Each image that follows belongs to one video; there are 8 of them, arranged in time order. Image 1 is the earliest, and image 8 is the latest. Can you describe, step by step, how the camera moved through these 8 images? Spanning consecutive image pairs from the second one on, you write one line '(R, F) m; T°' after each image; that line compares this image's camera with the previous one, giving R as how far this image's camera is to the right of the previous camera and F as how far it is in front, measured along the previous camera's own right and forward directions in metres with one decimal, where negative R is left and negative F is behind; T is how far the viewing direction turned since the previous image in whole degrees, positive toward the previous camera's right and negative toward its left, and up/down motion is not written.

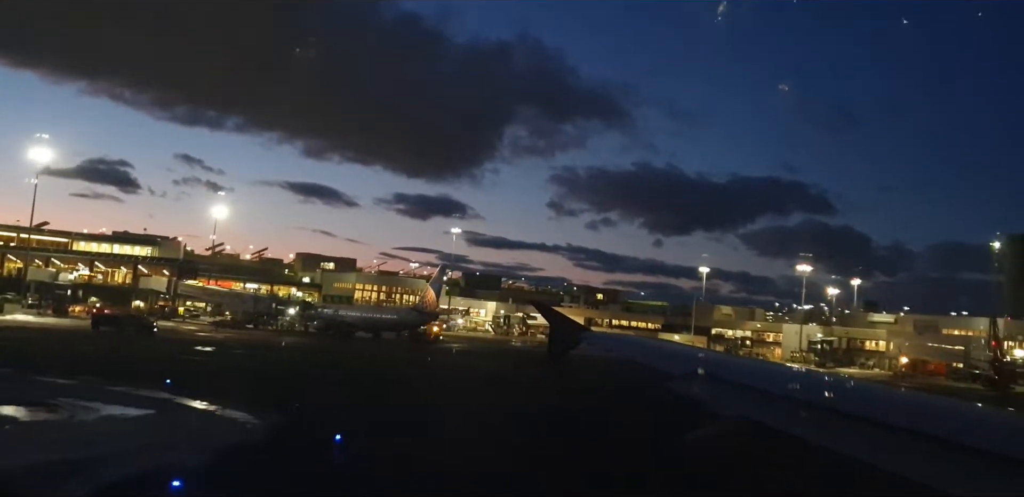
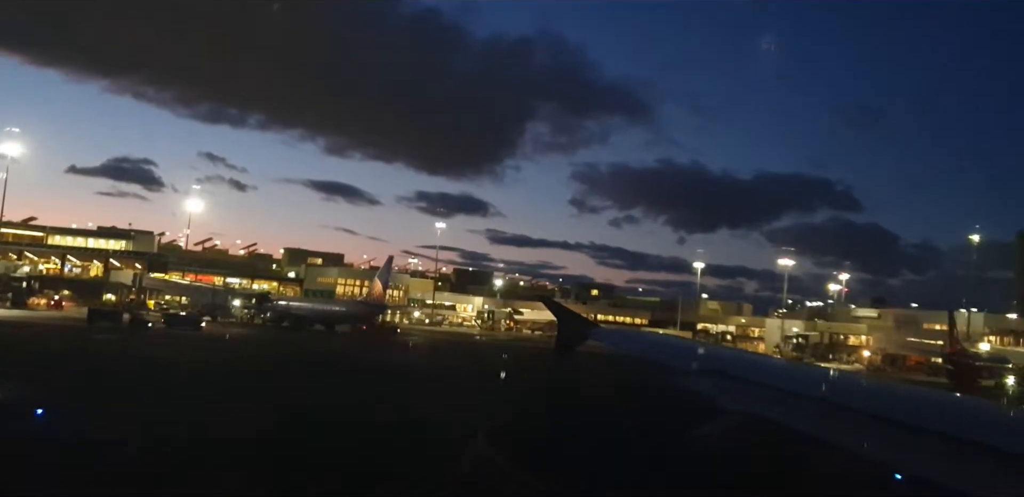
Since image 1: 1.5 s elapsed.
(+1.4, +0.1) m; -1°
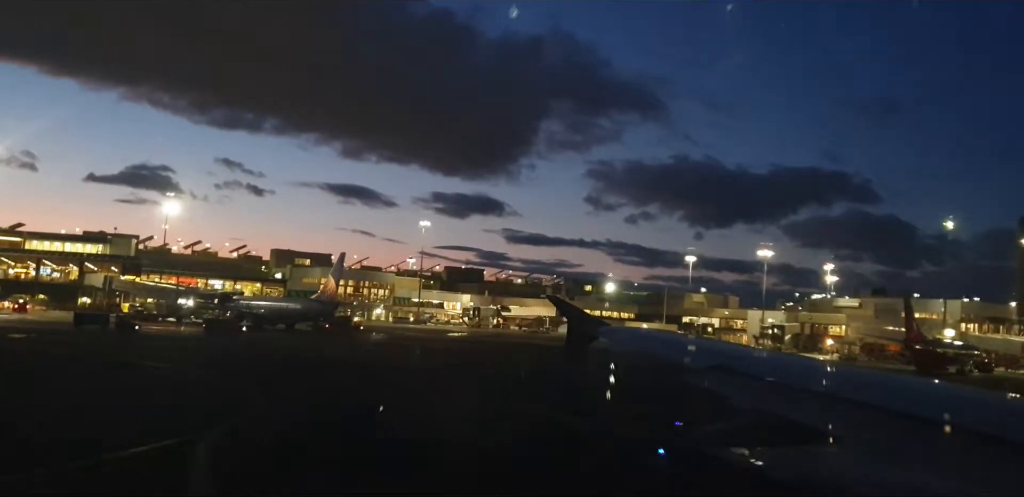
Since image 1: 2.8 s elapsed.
(+1.2, 0.0) m; -1°
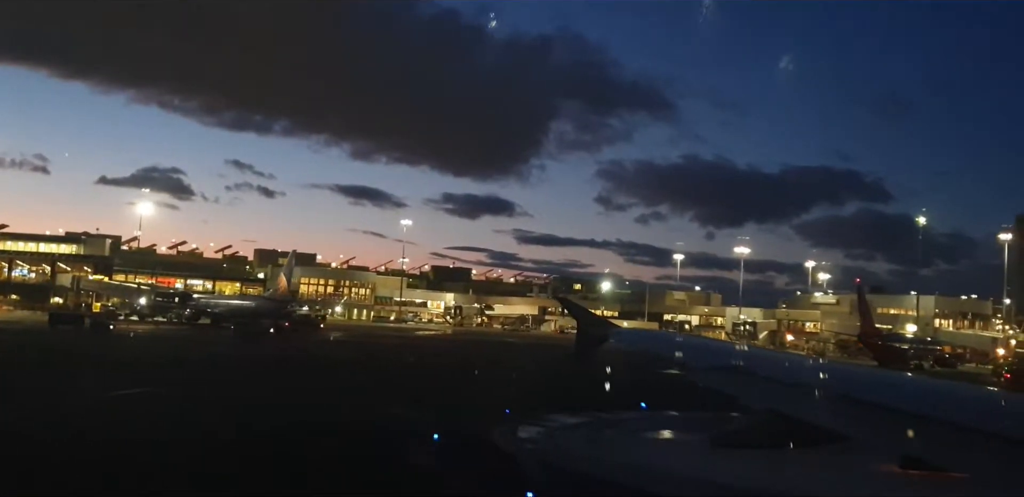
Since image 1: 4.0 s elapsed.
(+1.1, 0.0) m; -1°
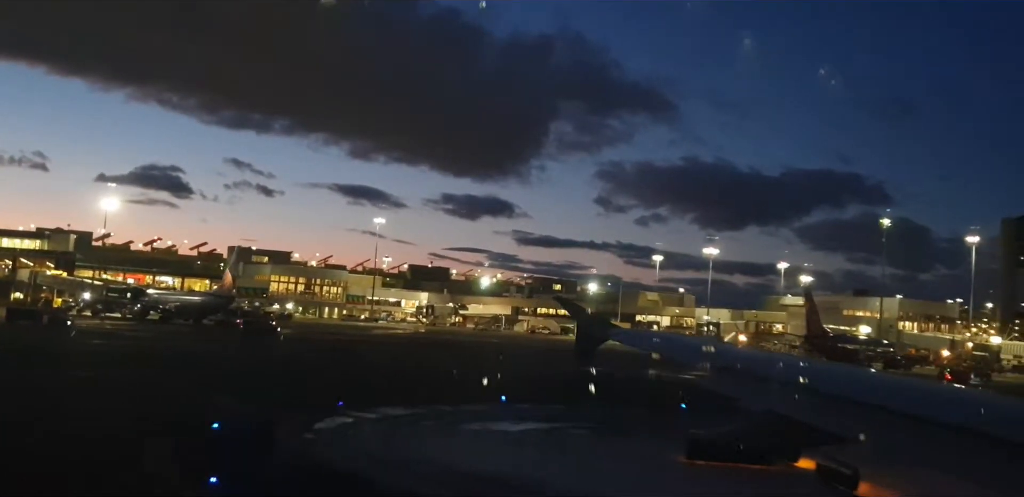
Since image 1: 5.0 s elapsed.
(+1.0, +0.1) m; 0°
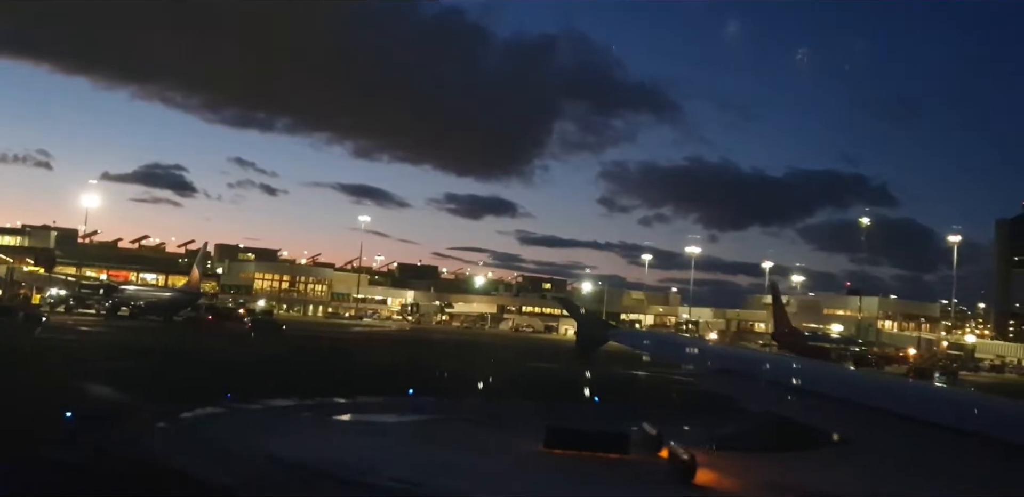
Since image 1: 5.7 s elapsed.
(+0.7, 0.0) m; 0°
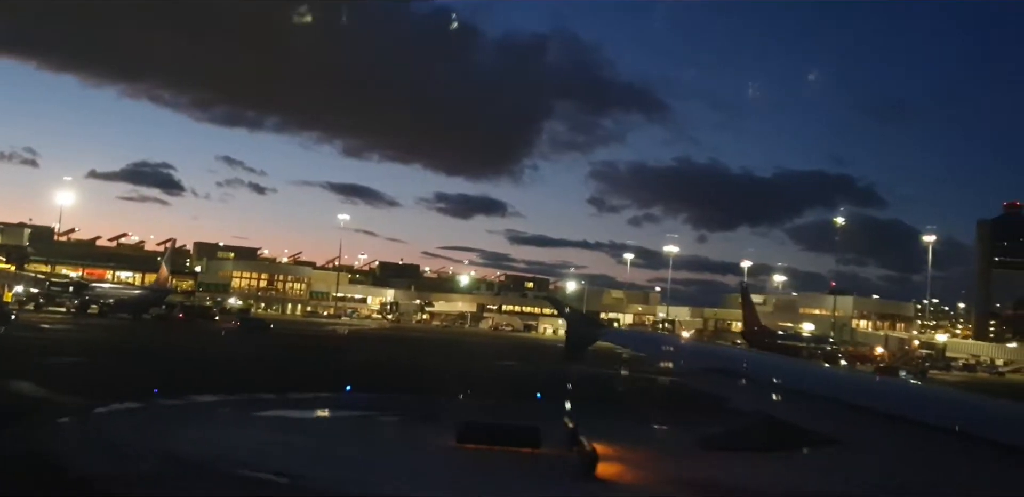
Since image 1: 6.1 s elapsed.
(+0.3, 0.0) m; +1°
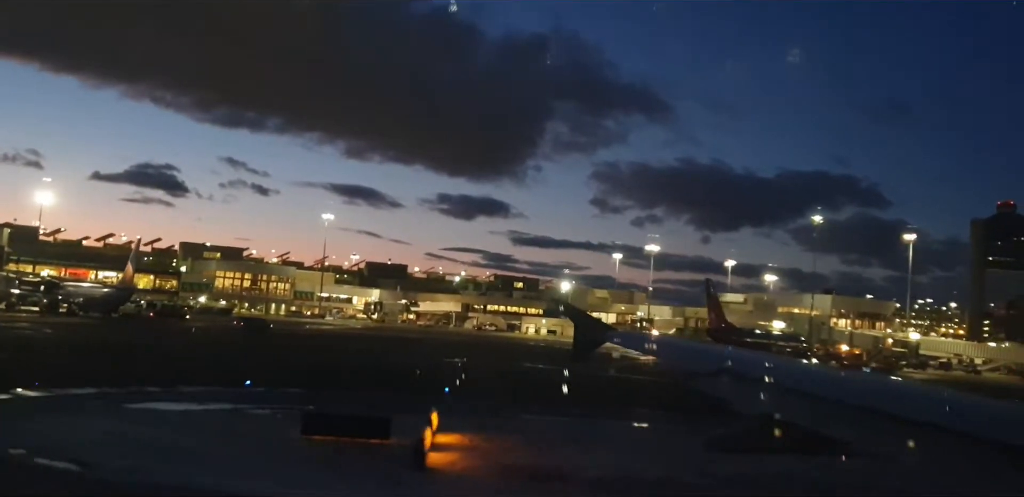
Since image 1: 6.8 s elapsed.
(+0.7, 0.0) m; 0°
